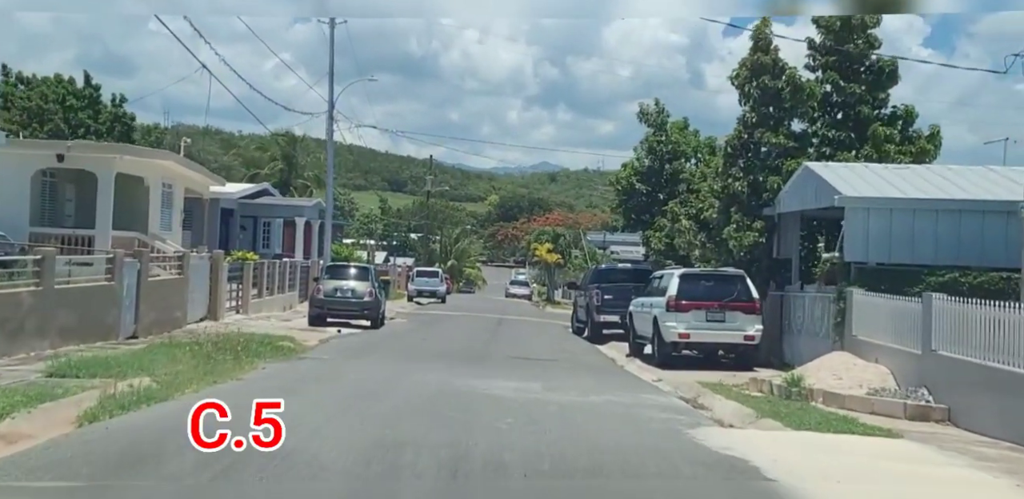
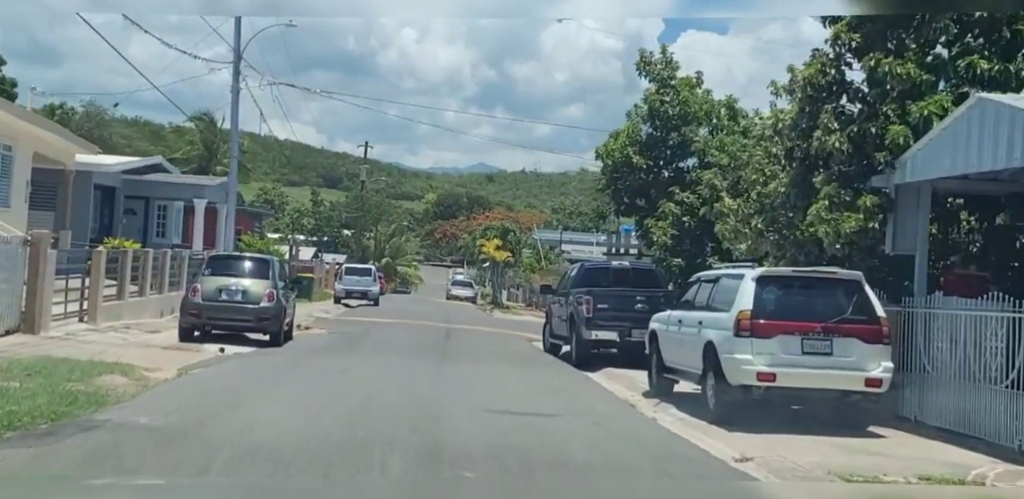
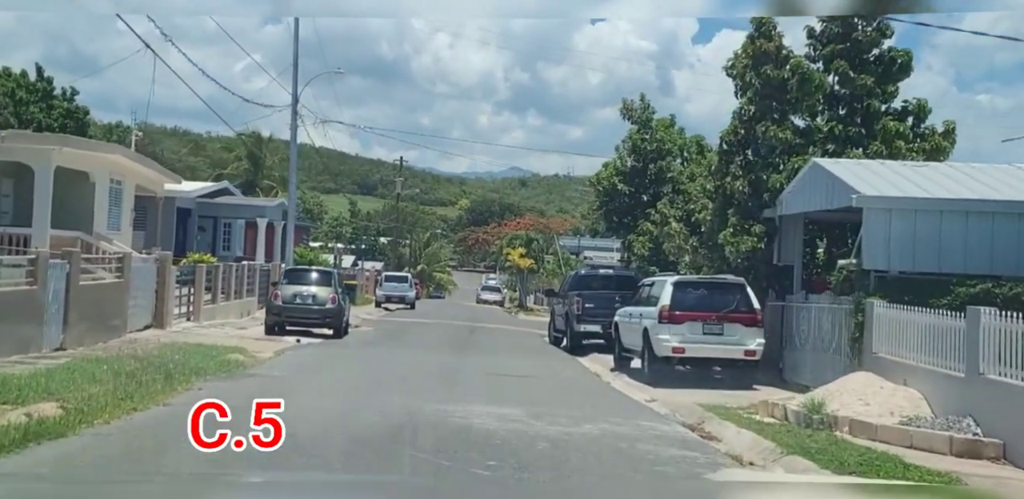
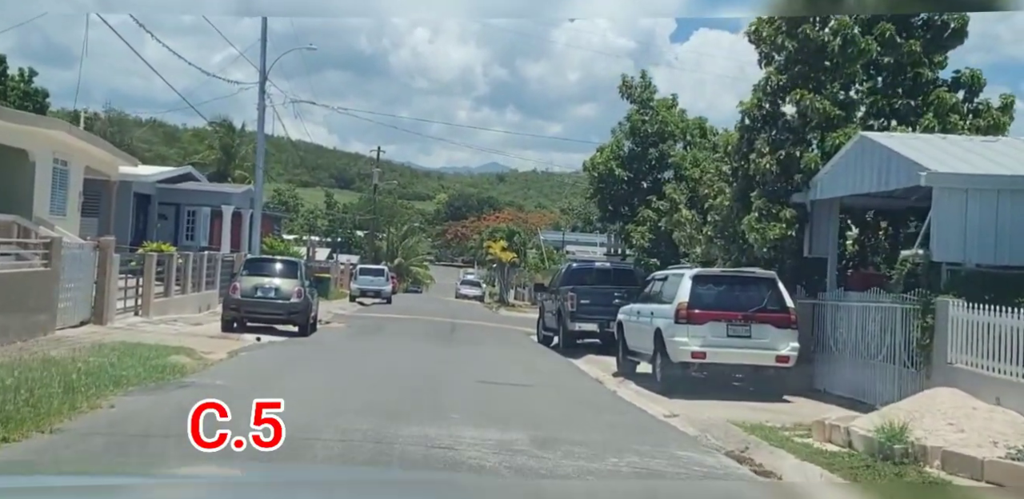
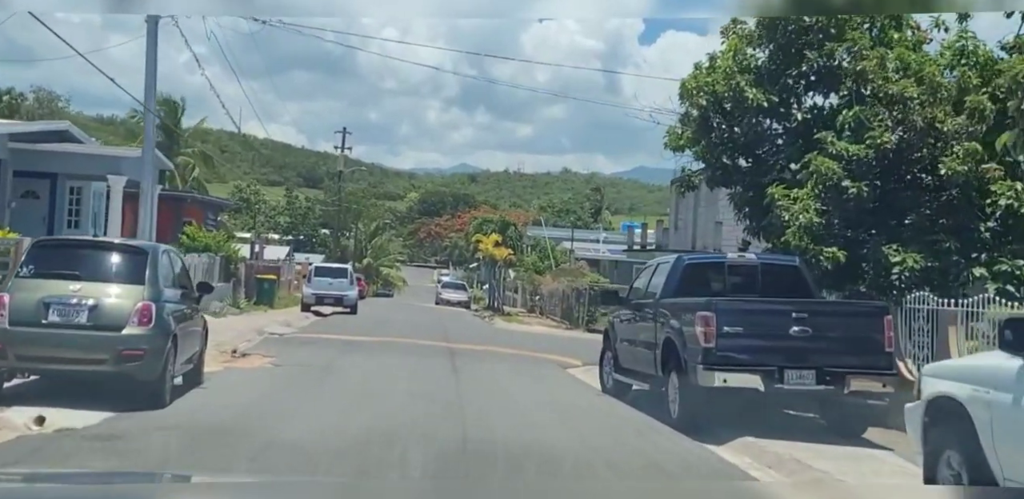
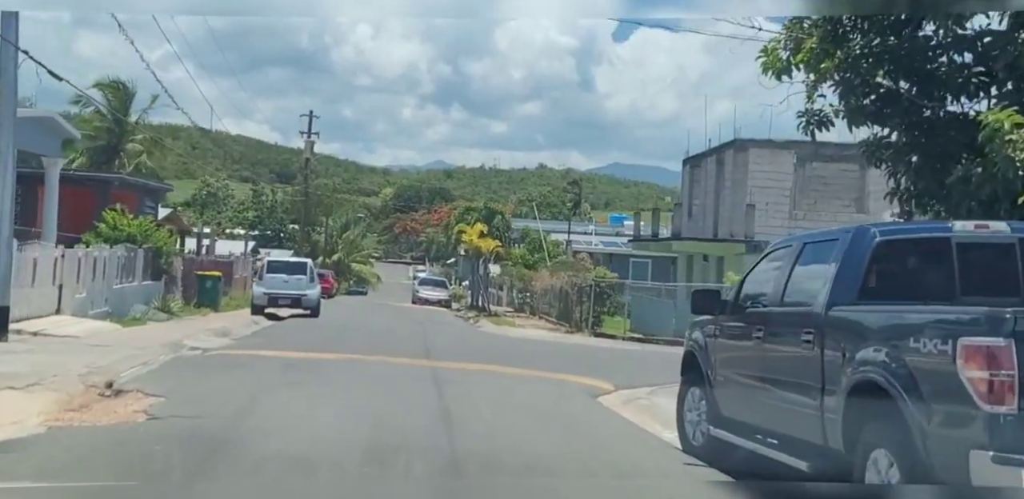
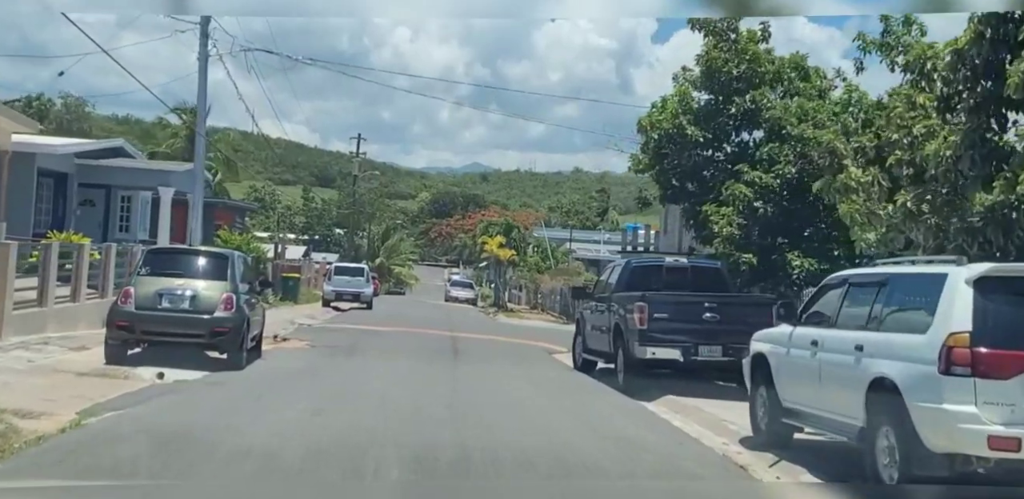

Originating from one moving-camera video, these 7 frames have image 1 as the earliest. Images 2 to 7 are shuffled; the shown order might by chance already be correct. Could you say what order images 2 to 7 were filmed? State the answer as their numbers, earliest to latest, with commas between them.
3, 4, 2, 7, 5, 6
